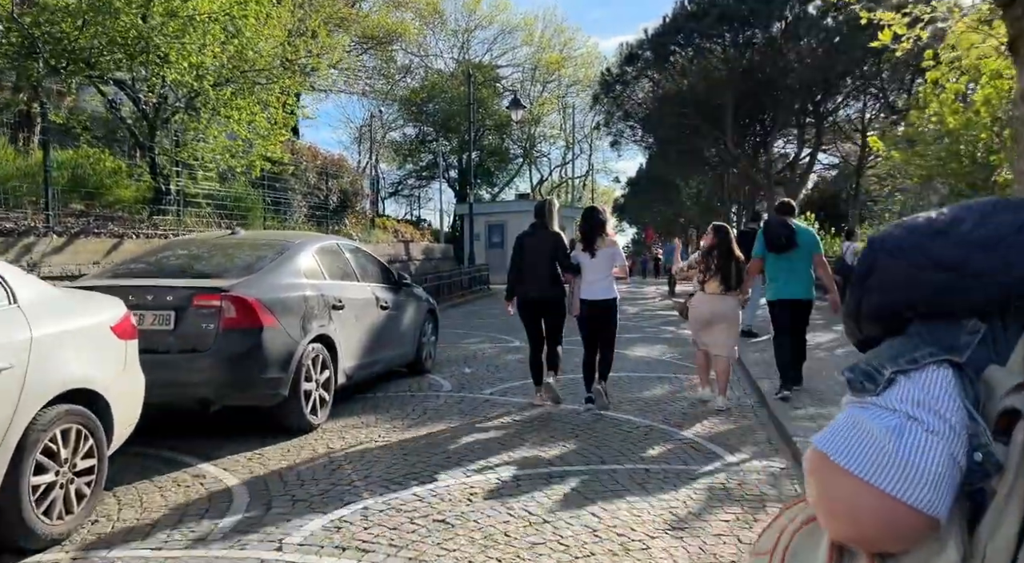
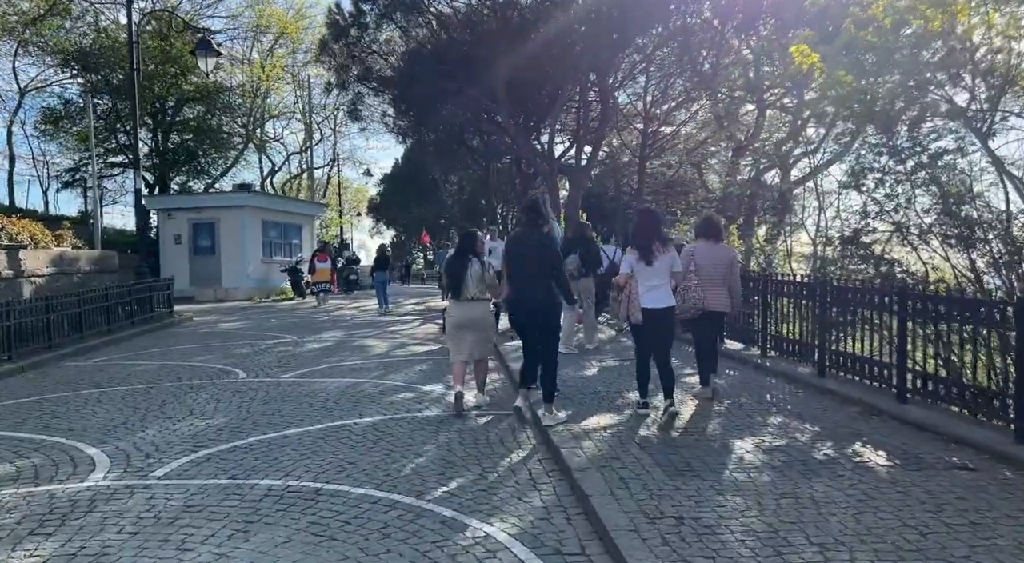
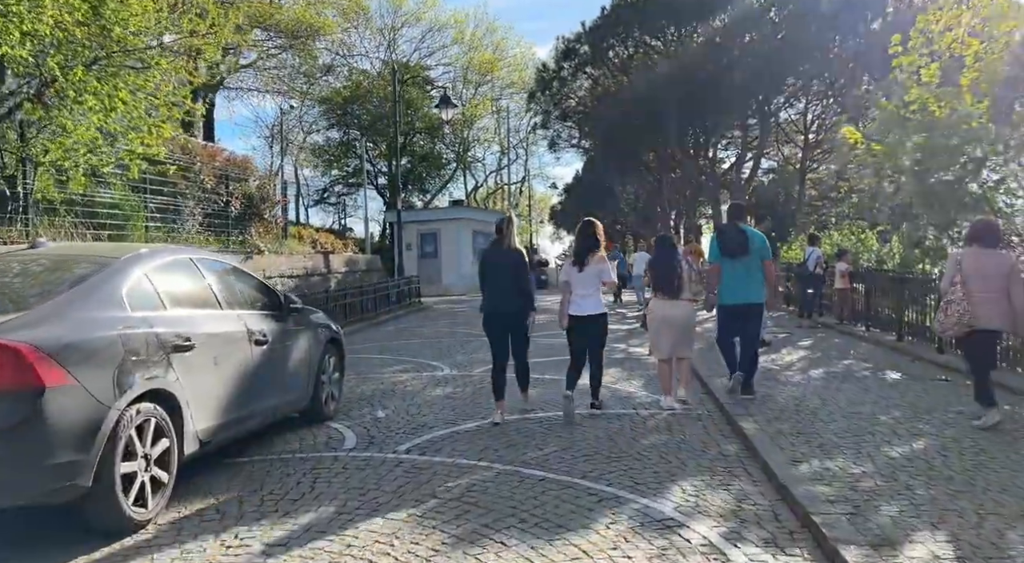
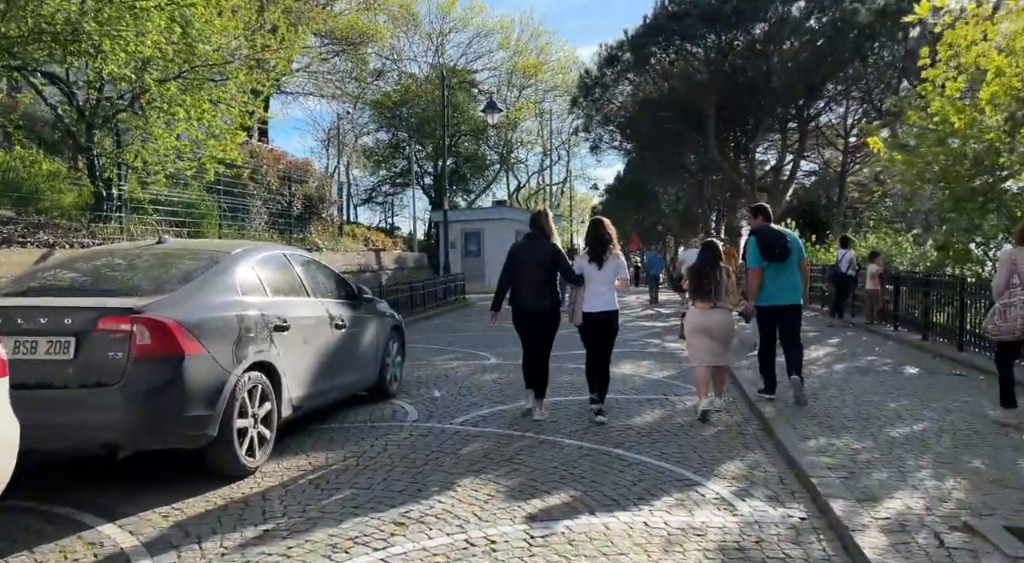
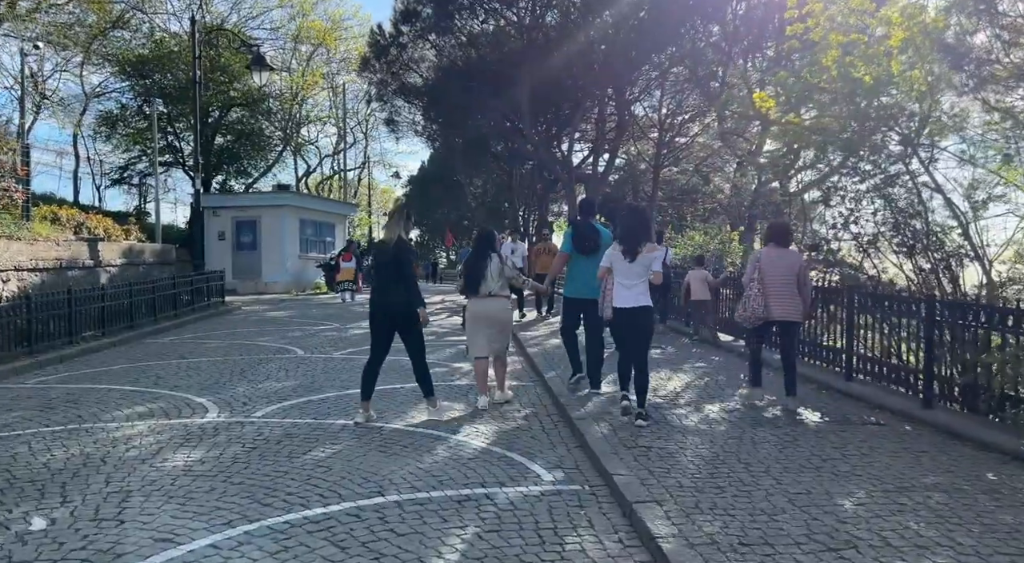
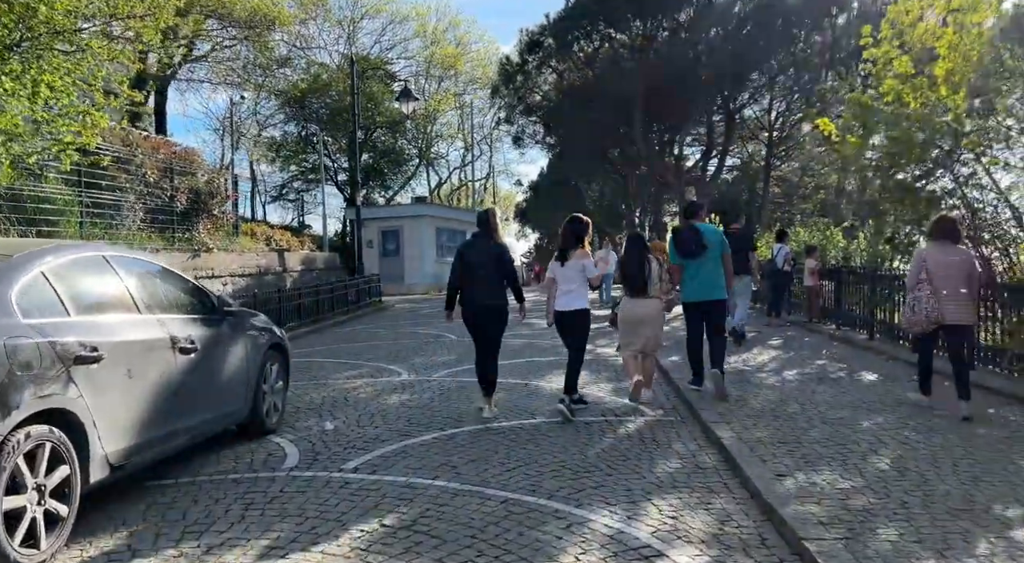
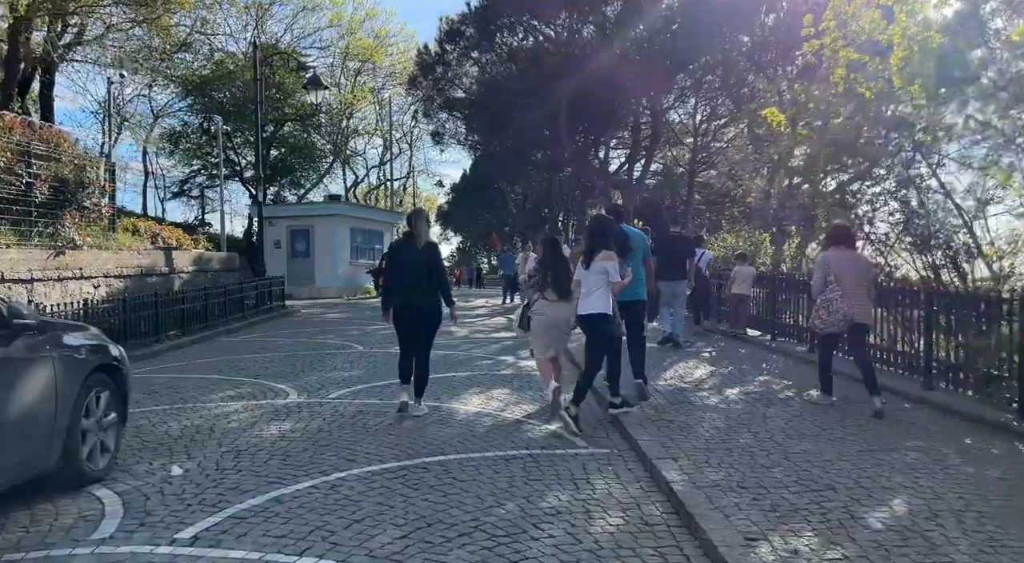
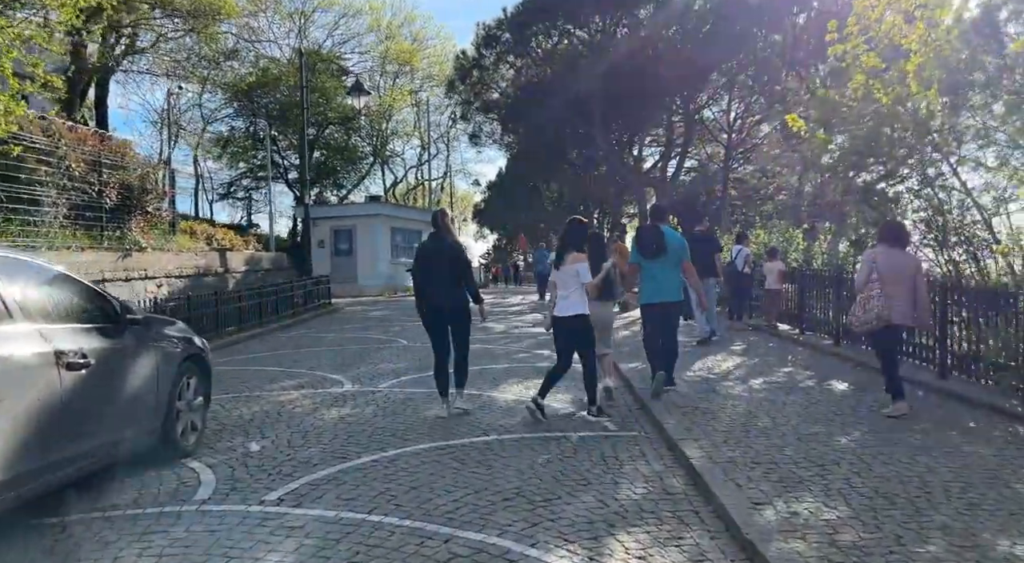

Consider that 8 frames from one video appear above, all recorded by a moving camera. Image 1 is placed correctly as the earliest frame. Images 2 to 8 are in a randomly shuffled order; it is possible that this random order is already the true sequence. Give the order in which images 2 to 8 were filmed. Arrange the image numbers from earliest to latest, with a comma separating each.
4, 3, 6, 8, 7, 5, 2
